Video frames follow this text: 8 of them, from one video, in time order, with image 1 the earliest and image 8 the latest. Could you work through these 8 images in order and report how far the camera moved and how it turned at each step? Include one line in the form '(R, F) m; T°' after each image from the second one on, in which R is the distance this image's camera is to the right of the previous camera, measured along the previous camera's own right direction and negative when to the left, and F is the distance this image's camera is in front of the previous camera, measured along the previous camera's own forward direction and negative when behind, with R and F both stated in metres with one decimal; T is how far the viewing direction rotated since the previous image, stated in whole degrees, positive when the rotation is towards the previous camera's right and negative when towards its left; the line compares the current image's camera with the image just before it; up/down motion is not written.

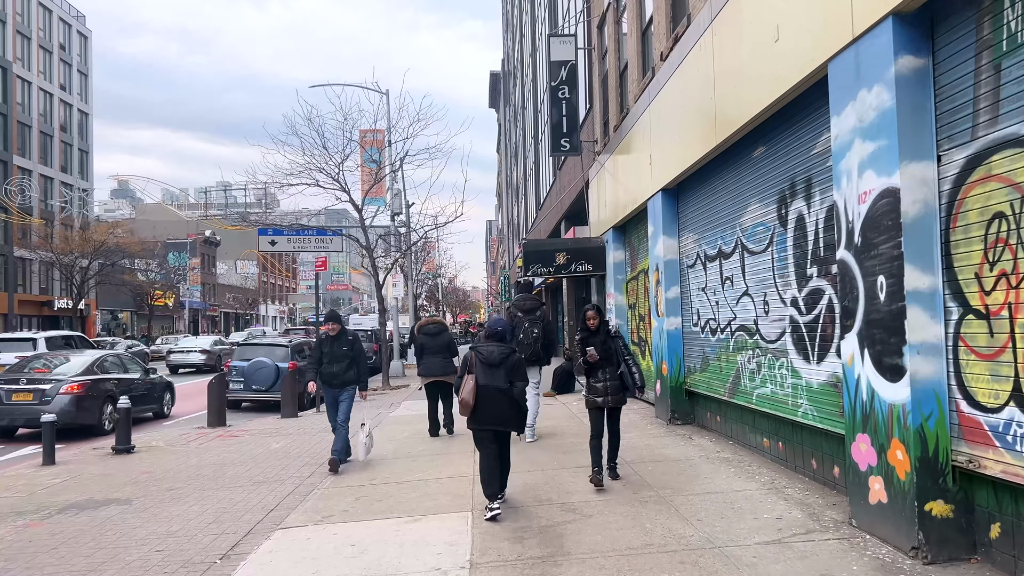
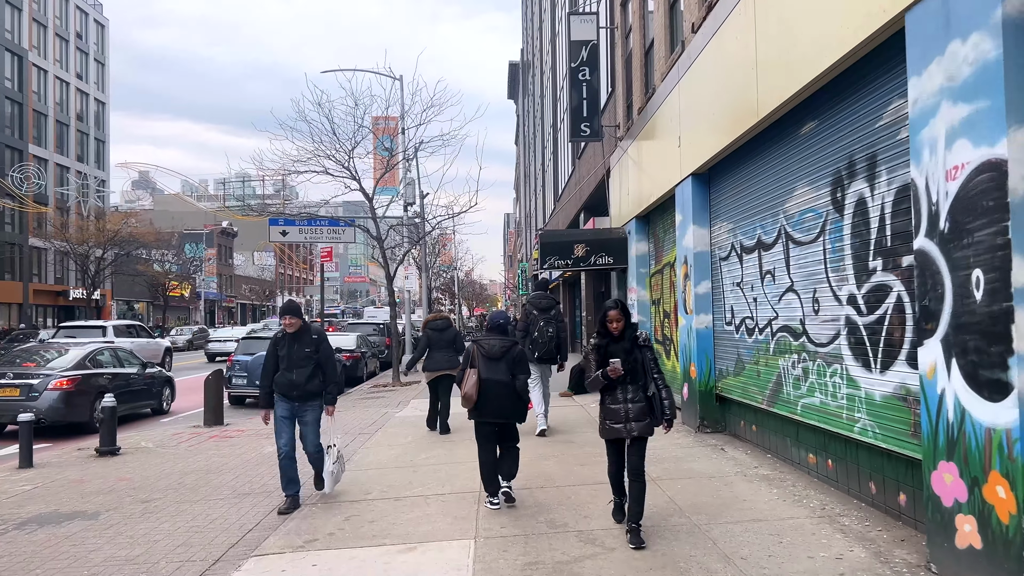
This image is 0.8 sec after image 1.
(0.0, +0.5) m; -1°
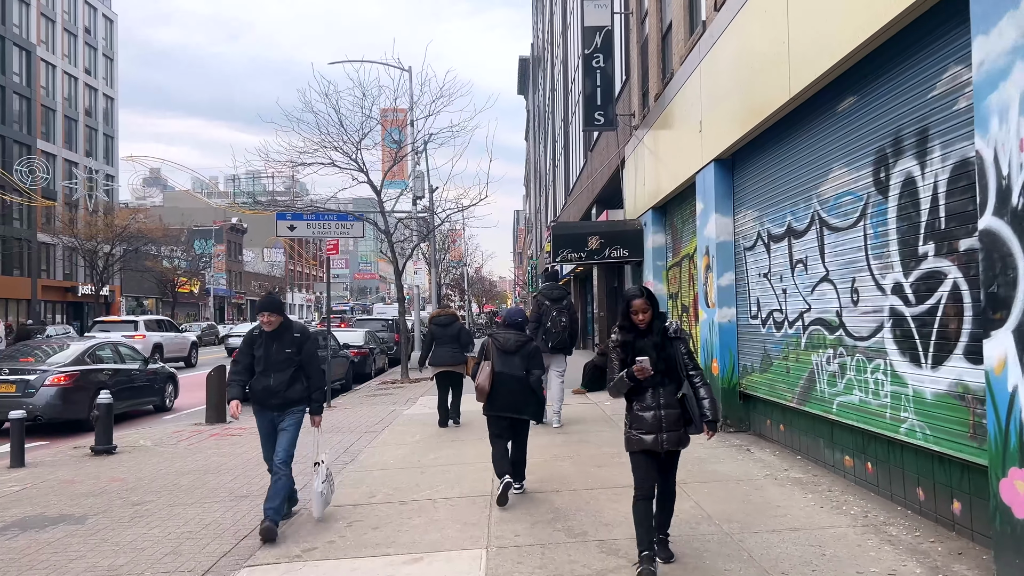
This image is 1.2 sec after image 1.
(0.0, +0.3) m; -1°
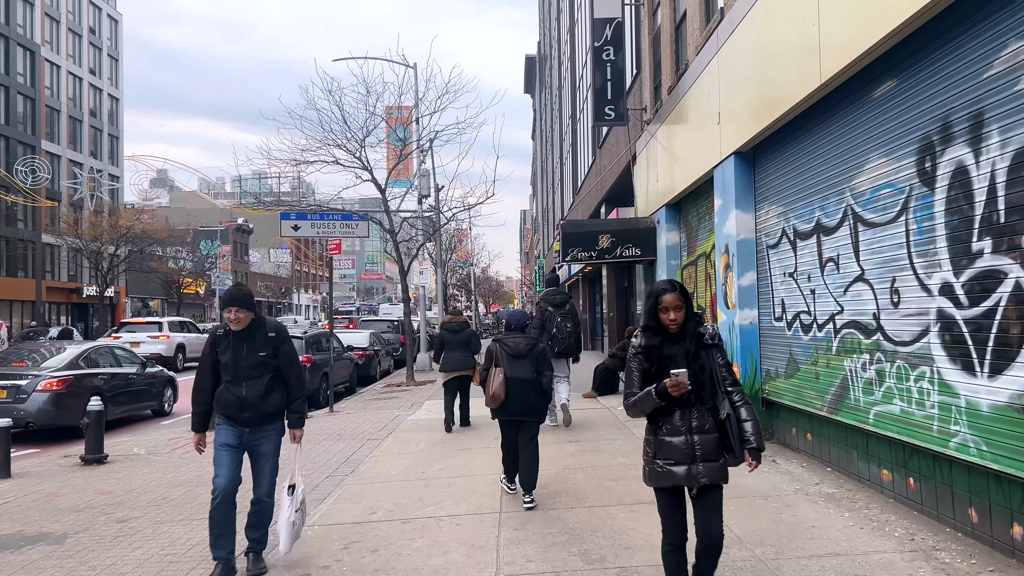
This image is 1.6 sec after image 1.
(0.0, +0.3) m; 0°
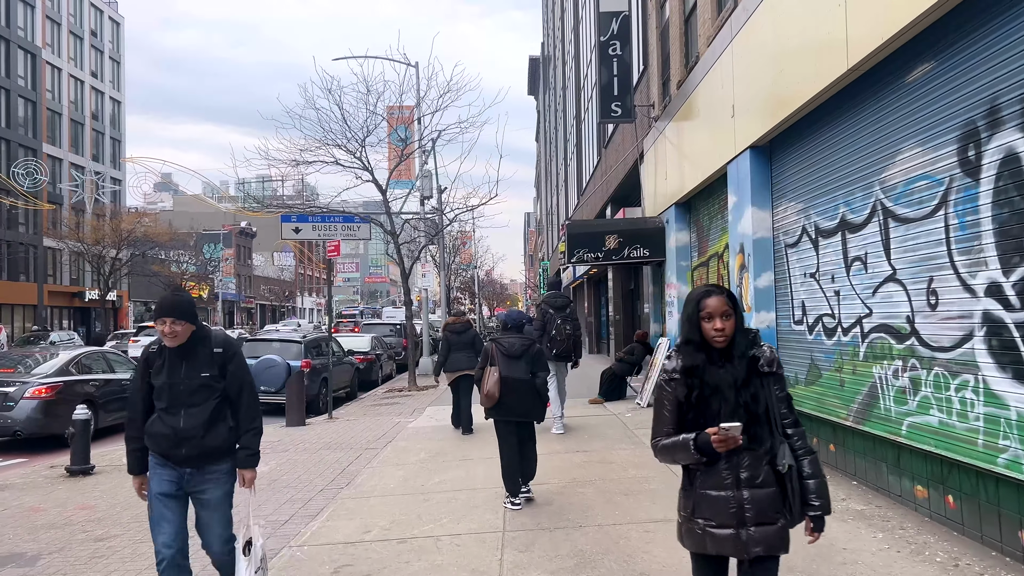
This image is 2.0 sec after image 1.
(0.0, +0.3) m; 0°
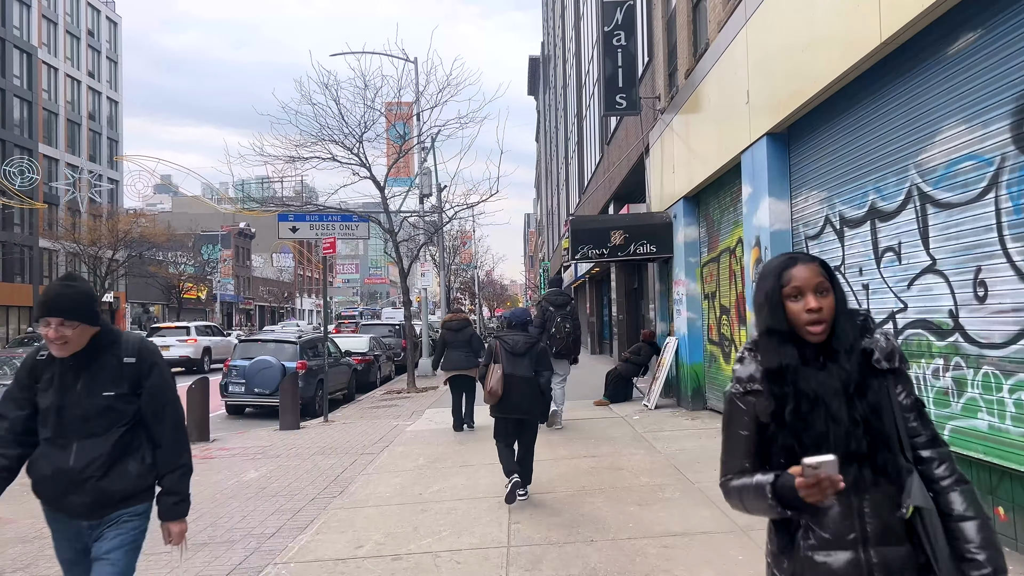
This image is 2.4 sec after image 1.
(0.0, +0.3) m; 0°
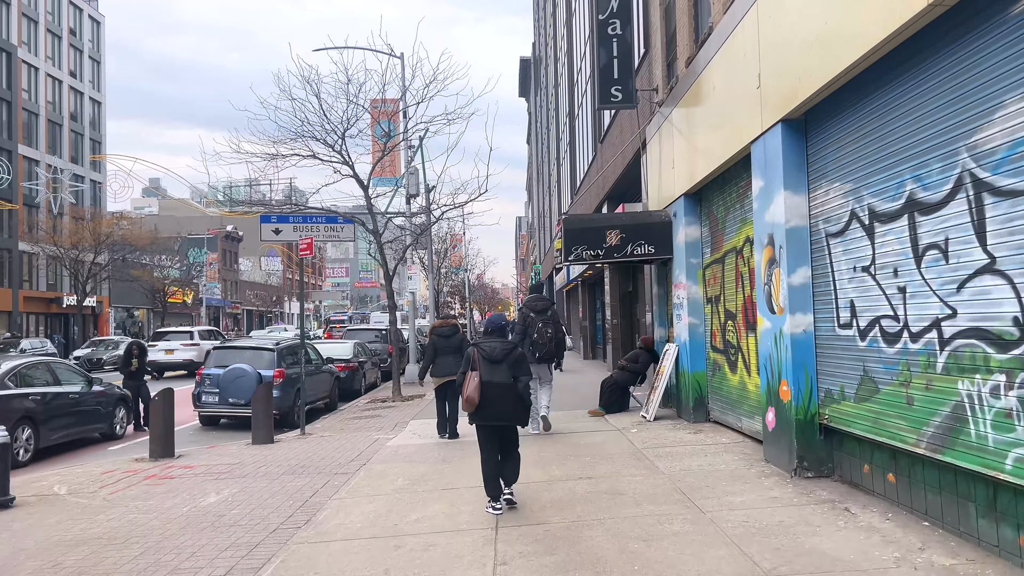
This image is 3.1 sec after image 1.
(0.0, +0.5) m; +1°
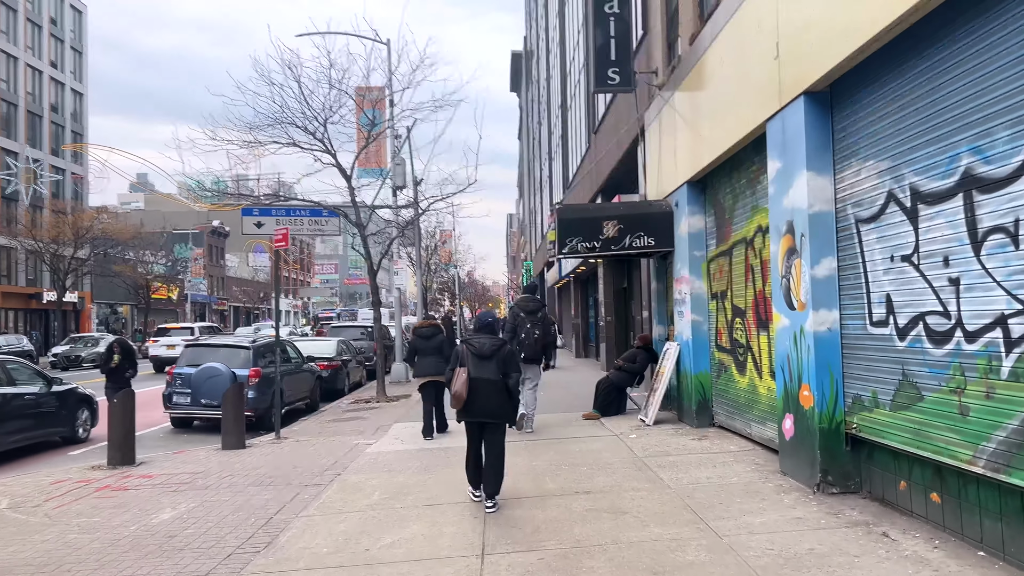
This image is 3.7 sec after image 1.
(0.0, +0.5) m; +1°
